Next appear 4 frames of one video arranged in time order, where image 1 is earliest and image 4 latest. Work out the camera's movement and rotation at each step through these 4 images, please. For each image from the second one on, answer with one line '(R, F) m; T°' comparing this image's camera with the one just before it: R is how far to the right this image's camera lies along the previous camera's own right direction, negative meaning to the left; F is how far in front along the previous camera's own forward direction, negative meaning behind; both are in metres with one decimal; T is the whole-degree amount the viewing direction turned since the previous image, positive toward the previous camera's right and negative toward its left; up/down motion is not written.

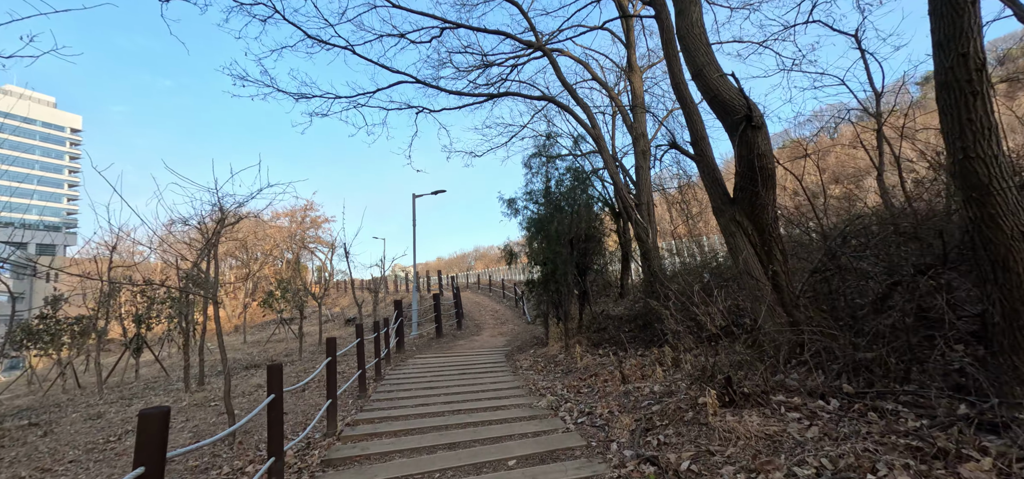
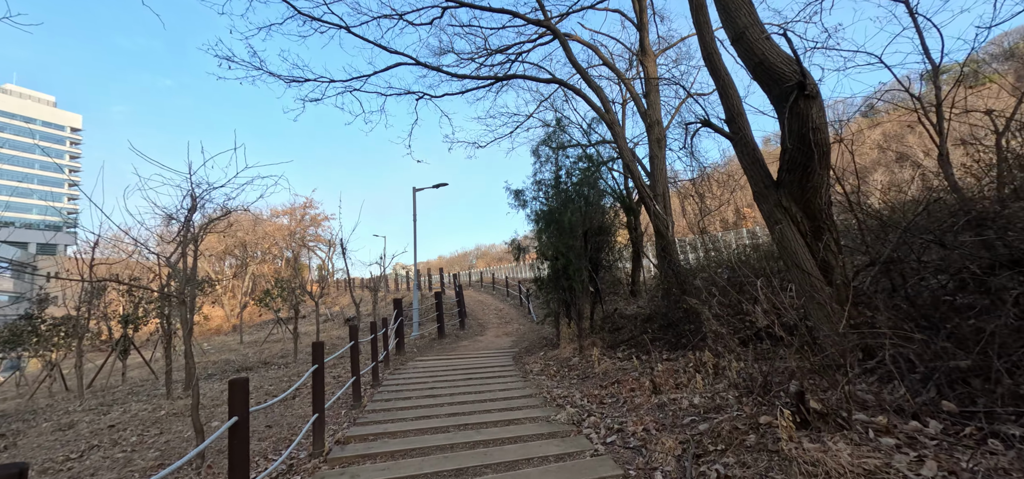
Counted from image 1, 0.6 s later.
(-0.1, +0.7) m; 0°
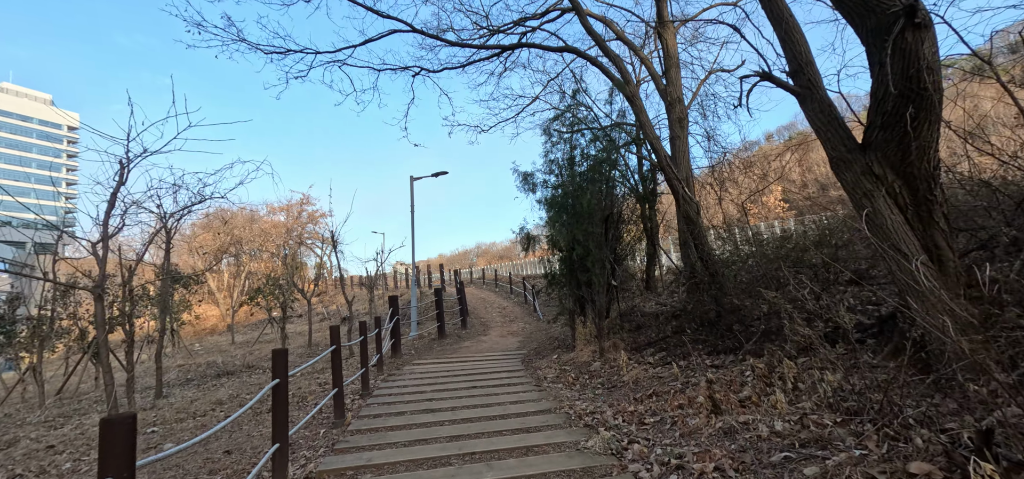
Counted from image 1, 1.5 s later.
(-0.1, +1.0) m; 0°
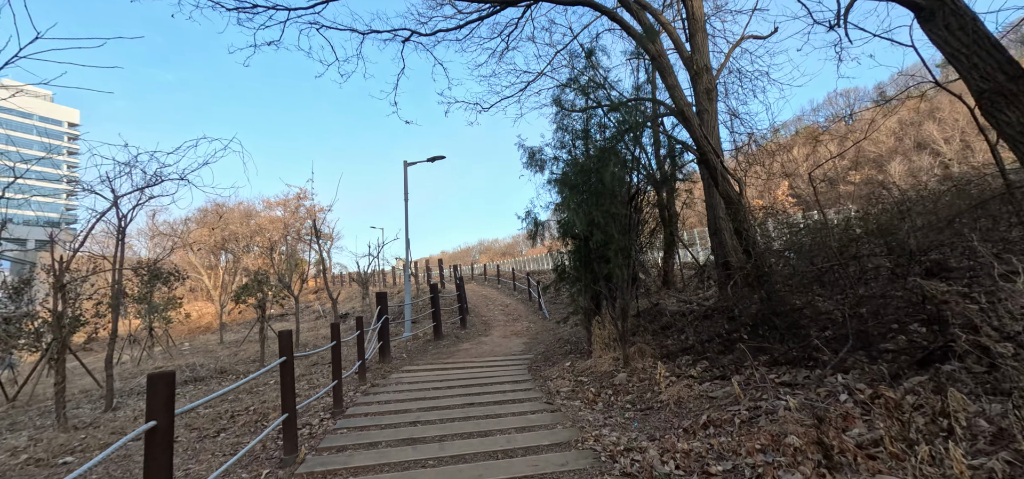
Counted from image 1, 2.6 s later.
(0.0, +1.2) m; 0°
